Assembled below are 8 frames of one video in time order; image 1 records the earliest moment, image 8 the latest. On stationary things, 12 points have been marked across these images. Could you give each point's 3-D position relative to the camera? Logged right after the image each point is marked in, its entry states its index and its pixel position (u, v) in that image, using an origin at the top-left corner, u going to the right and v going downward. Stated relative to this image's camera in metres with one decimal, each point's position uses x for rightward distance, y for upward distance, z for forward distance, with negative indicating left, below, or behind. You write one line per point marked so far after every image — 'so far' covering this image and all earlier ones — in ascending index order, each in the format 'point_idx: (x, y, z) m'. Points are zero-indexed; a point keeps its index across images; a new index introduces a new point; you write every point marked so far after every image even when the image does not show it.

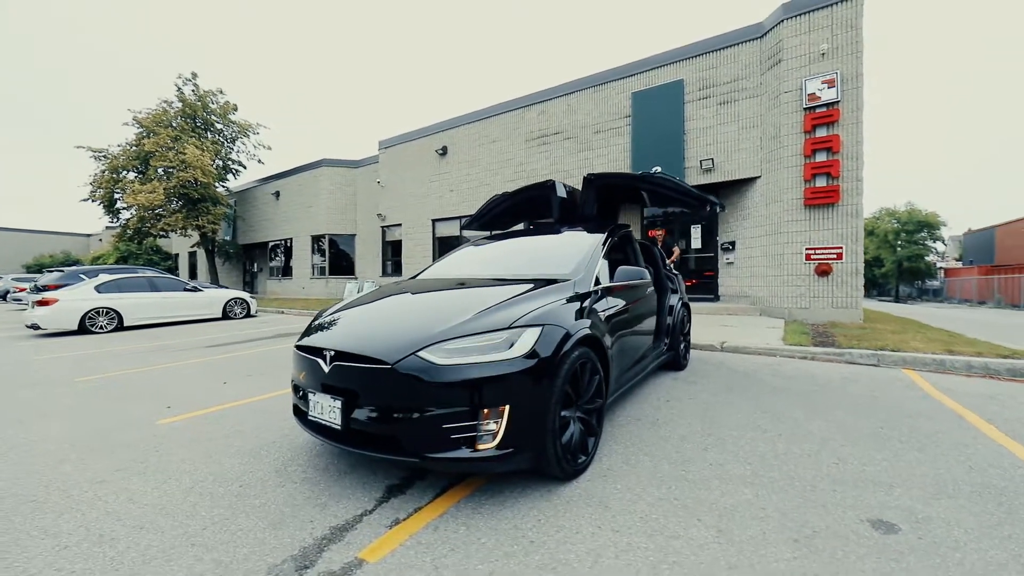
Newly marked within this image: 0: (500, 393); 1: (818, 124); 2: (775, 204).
0: (0.0, -0.6, +2.2) m
1: (+6.6, +3.5, +8.6) m
2: (+6.1, +1.9, +9.3) m
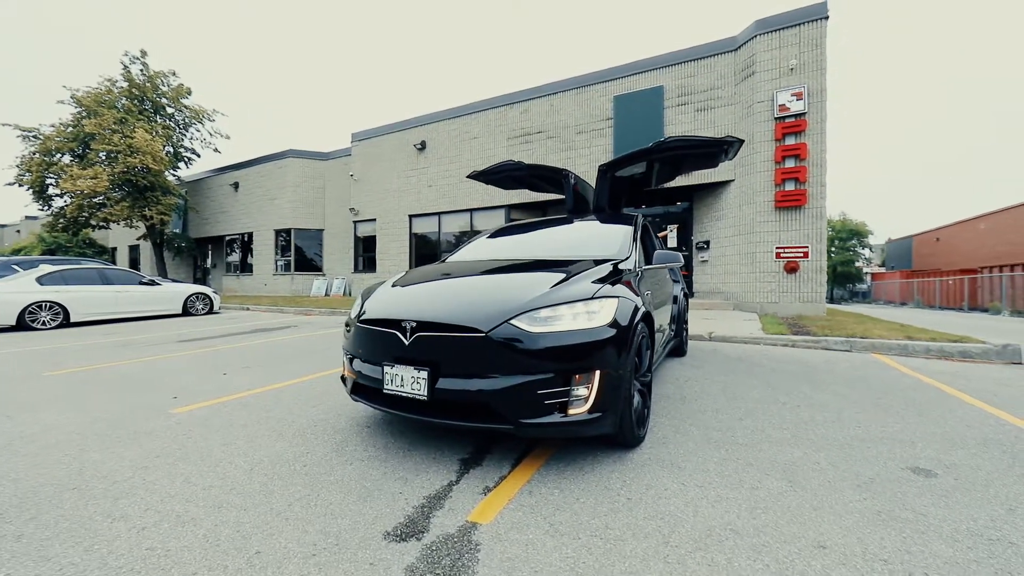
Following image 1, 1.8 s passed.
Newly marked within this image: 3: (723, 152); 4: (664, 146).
0: (+0.5, -0.4, +2.3) m
1: (+6.5, +3.6, +9.4) m
2: (+5.9, +2.0, +10.0) m
3: (+2.7, +1.8, +5.0) m
4: (+1.9, +1.8, +5.0) m
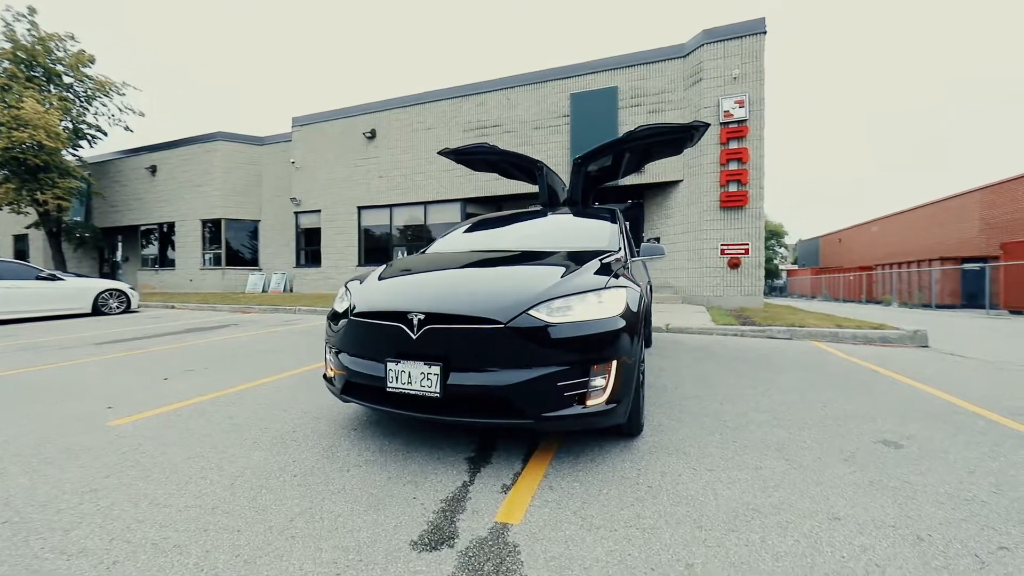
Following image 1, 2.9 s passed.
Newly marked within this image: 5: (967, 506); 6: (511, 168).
0: (+0.5, -0.3, +2.3) m
1: (+5.5, +3.8, +10.1) m
2: (+4.8, +2.2, +10.6) m
3: (+2.4, +1.9, +5.3) m
4: (+1.6, +1.9, +5.1) m
5: (+2.2, -1.1, +2.0) m
6: (-0.1, +1.8, +6.3) m
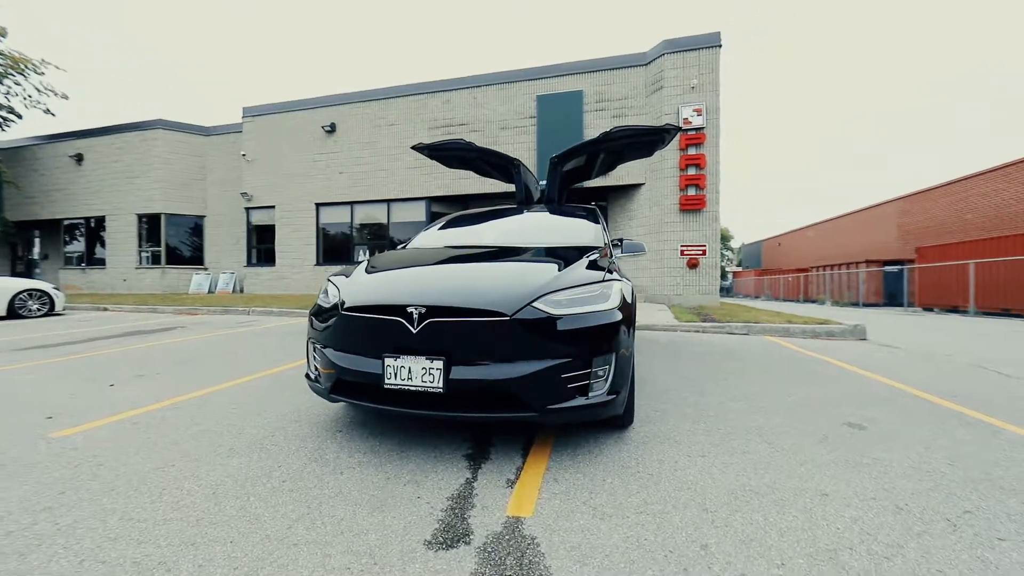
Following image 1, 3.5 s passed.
0: (+0.5, -0.3, +2.3) m
1: (+4.7, +3.8, +10.6) m
2: (+4.0, +2.2, +11.1) m
3: (+2.1, +1.9, +5.5) m
4: (+1.3, +1.9, +5.2) m
5: (+2.3, -1.0, +2.2) m
6: (-0.5, +1.8, +6.3) m
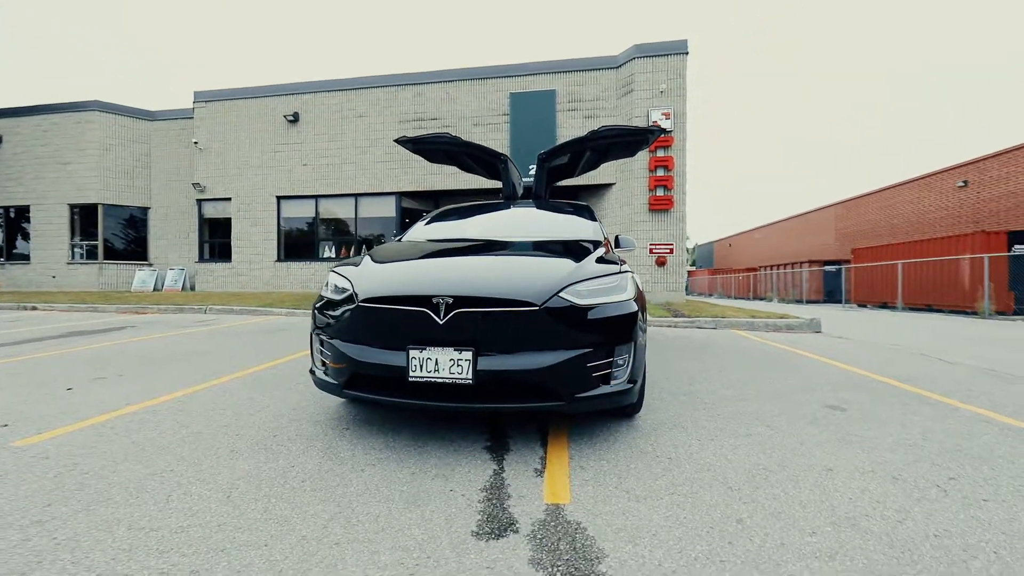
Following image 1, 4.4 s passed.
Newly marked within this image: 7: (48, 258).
0: (+0.7, -0.3, +2.4) m
1: (+4.0, +3.9, +11.0) m
2: (+3.3, +2.3, +11.4) m
3: (+1.9, +2.0, +5.7) m
4: (+1.1, +2.0, +5.3) m
5: (+2.4, -1.0, +2.4) m
6: (-0.7, +1.9, +6.2) m
7: (-16.1, +1.0, +14.0) m
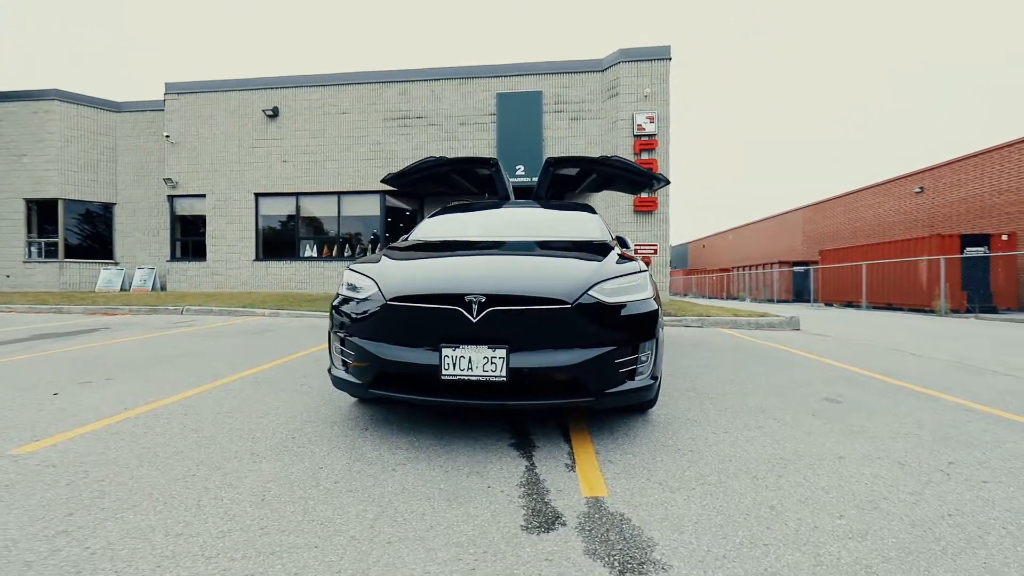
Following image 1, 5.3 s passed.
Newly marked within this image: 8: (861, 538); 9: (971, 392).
0: (+0.8, -0.2, +2.4) m
1: (+3.7, +3.9, +11.2) m
2: (+2.9, +2.3, +11.6) m
3: (+1.8, +2.0, +5.8) m
4: (+1.1, +2.0, +5.4) m
5: (+2.5, -1.0, +2.6) m
6: (-0.8, +1.9, +6.2) m
7: (-16.6, +1.0, +13.1) m
8: (+1.4, -1.0, +1.6) m
9: (+4.3, -1.0, +3.7) m
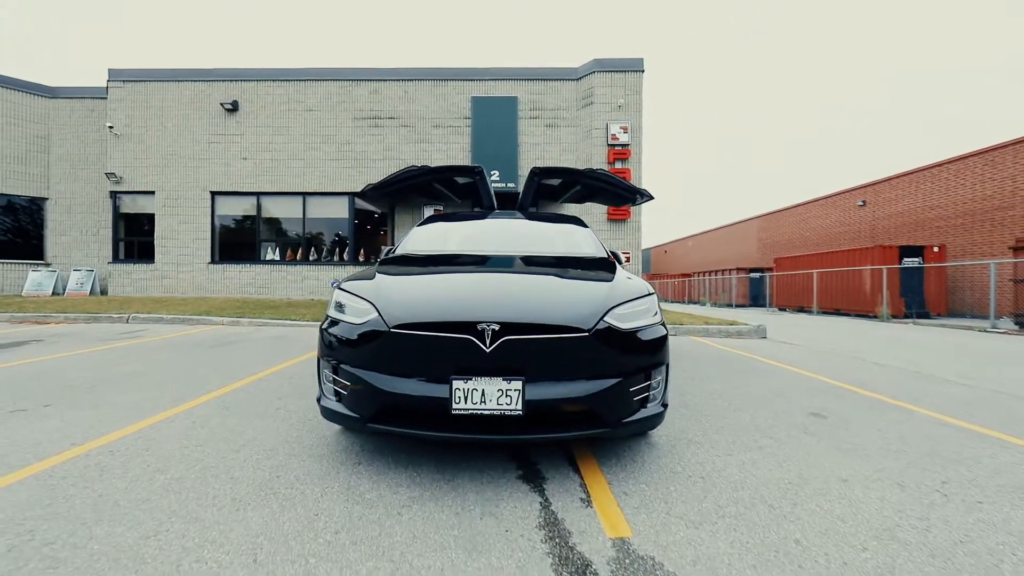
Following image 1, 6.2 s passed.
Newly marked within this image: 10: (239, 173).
0: (+0.9, -0.4, +2.4) m
1: (+3.0, +3.7, +11.4) m
2: (+2.2, +2.1, +11.7) m
3: (+1.6, +1.8, +5.8) m
4: (+0.9, +1.8, +5.4) m
5: (+2.6, -1.1, +2.7) m
6: (-1.0, +1.7, +6.0) m
7: (-17.4, +0.9, +11.5) m
8: (+1.5, -1.1, +1.6) m
9: (+4.2, -1.1, +4.0) m
10: (-8.1, +3.4, +12.1) m
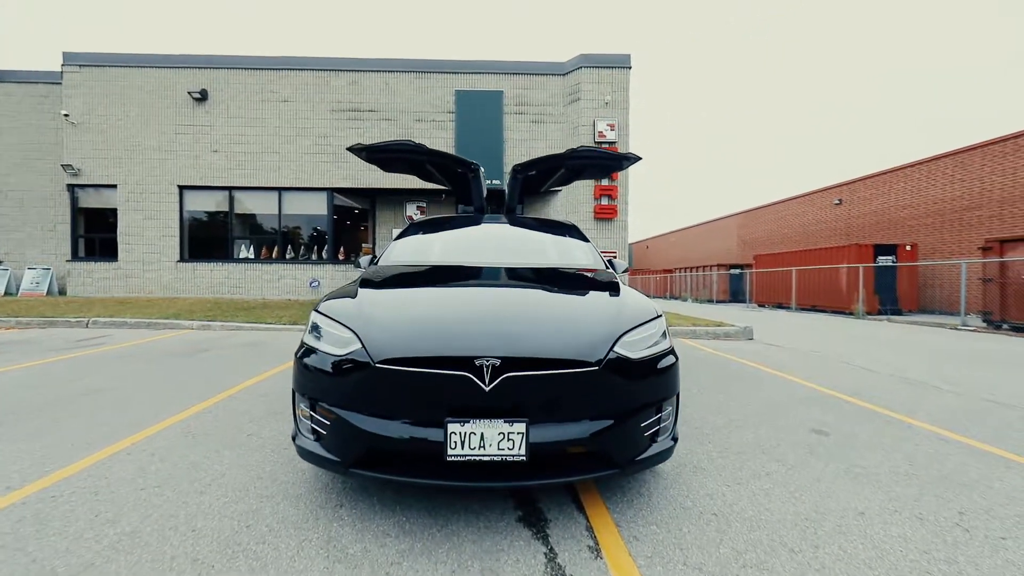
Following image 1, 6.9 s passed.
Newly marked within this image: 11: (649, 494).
0: (+0.9, -0.5, +2.2) m
1: (+2.6, +3.7, +11.3) m
2: (+1.7, +2.1, +11.5) m
3: (+1.4, +1.8, +5.7) m
4: (+0.8, +1.7, +5.2) m
5: (+2.5, -1.2, +2.6) m
6: (-1.2, +1.7, +5.7) m
7: (-17.8, +0.9, +10.6) m
8: (+1.5, -1.3, +1.4) m
9: (+4.1, -1.2, +4.0) m
10: (-8.6, +3.4, +11.4) m
11: (+0.8, -1.2, +2.4) m
